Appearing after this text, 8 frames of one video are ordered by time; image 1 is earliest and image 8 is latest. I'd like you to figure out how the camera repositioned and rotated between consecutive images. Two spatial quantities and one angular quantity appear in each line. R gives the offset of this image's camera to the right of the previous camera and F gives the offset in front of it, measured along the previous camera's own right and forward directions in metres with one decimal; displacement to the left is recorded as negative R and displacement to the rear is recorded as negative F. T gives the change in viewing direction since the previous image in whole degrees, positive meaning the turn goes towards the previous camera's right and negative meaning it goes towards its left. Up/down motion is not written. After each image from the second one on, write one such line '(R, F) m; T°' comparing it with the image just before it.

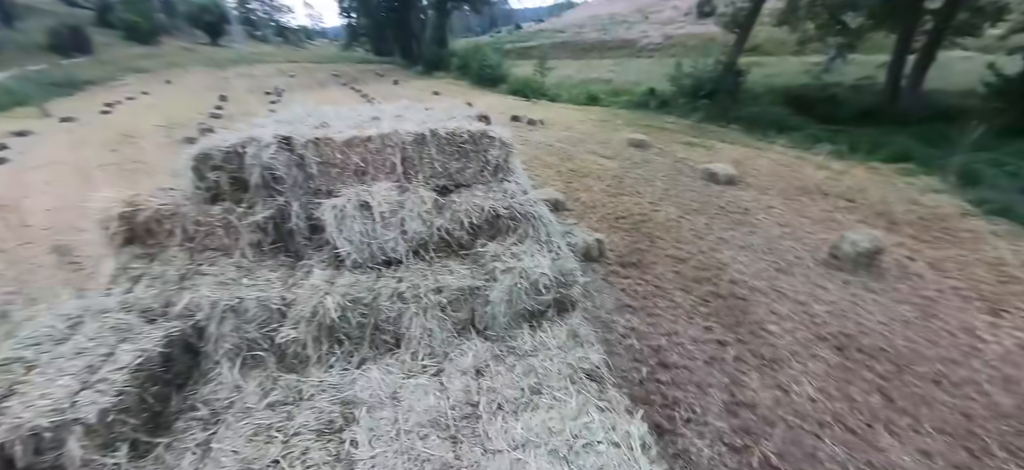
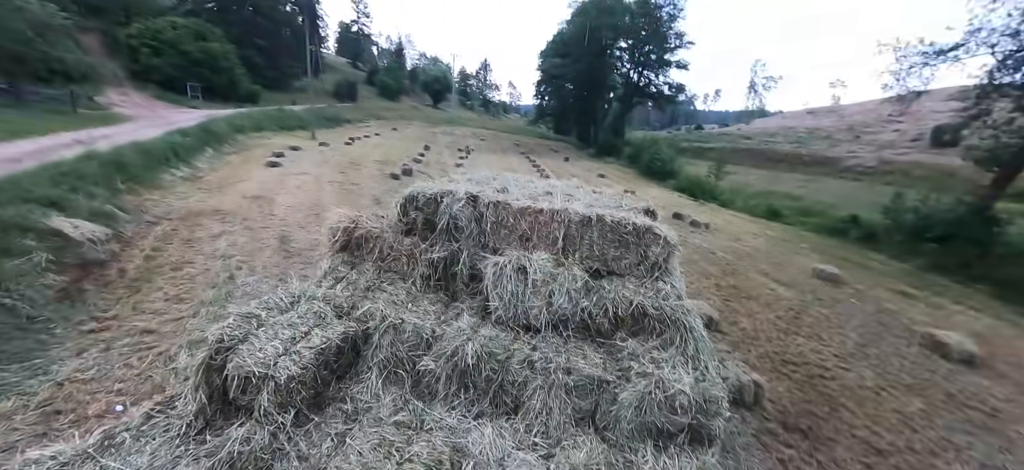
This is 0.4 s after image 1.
(-0.1, -0.1) m; -21°
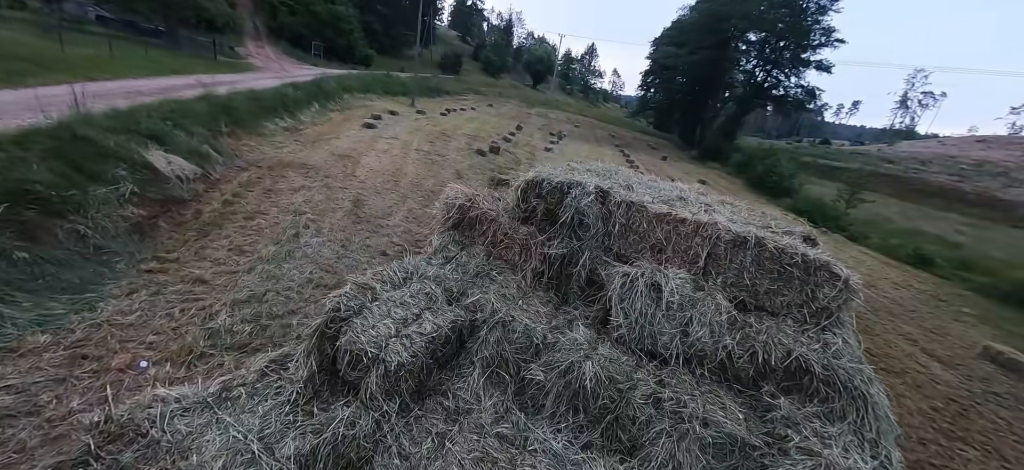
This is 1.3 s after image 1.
(-0.5, +0.4) m; -10°
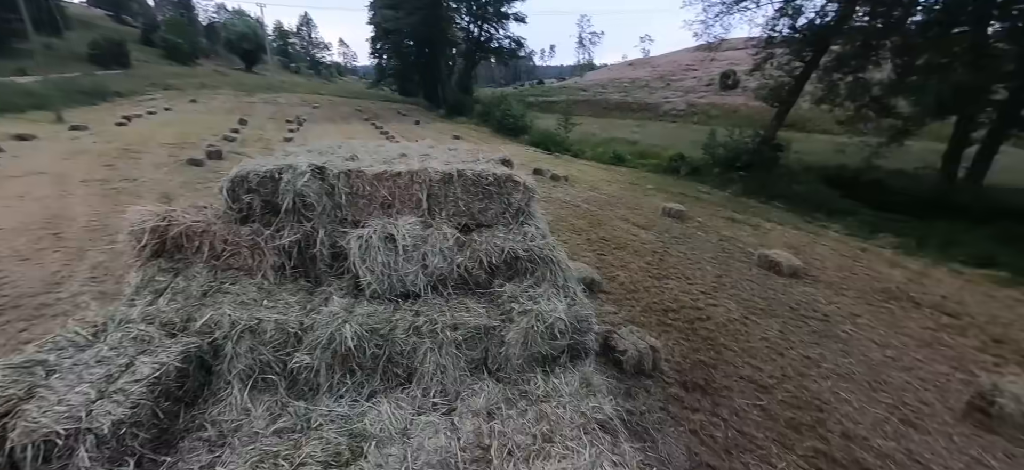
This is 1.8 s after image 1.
(+0.4, -0.4) m; +28°
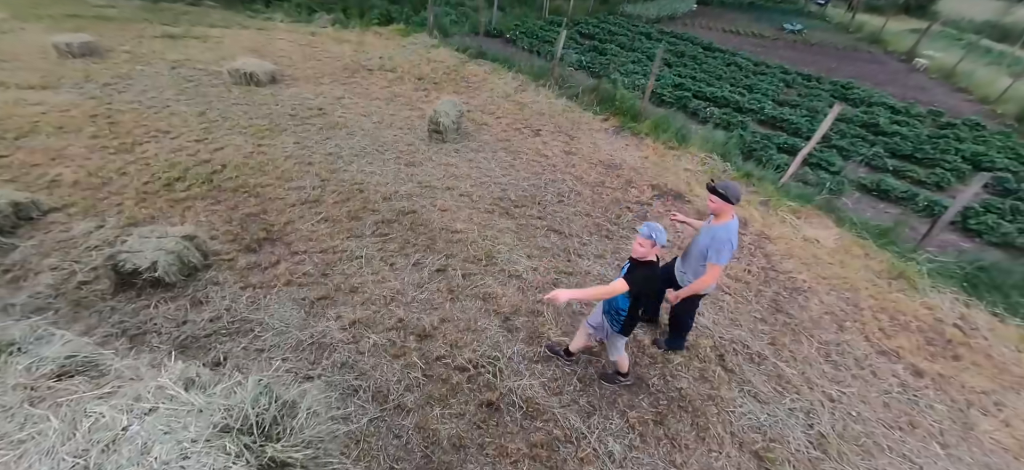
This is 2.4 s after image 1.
(+0.3, 0.0) m; +13°
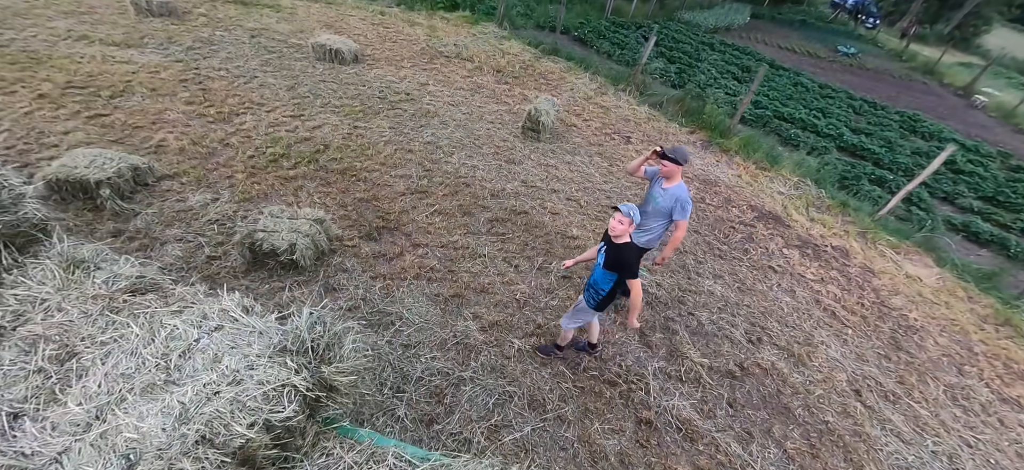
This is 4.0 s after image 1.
(-1.1, 0.0) m; 0°
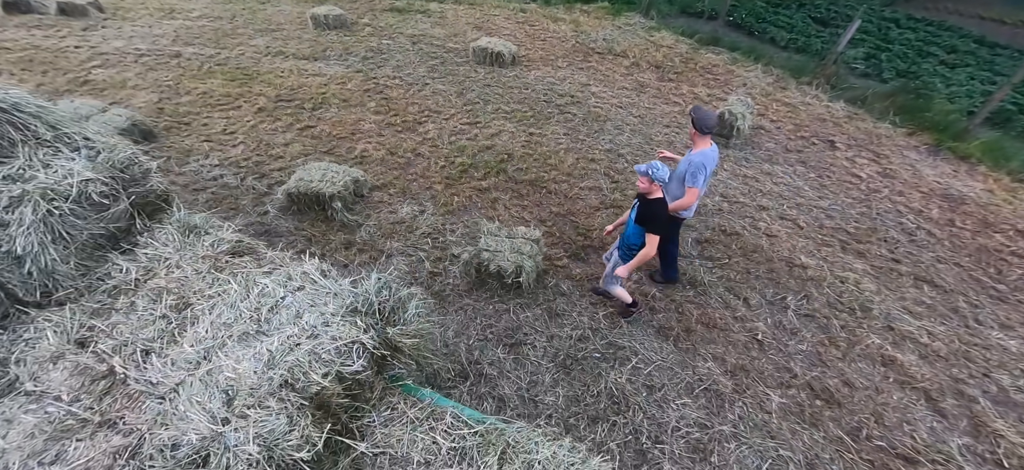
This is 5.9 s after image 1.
(-1.1, +0.1) m; -11°
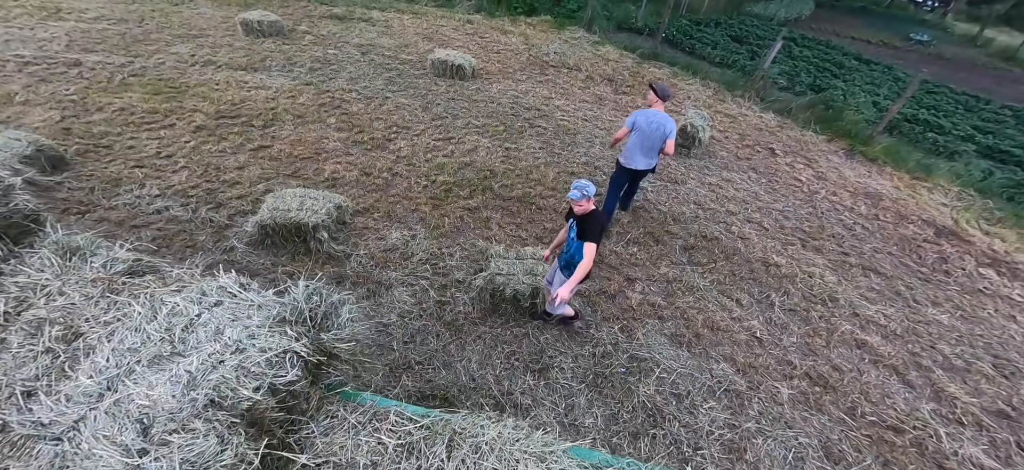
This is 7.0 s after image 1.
(-0.5, +0.1) m; +10°
